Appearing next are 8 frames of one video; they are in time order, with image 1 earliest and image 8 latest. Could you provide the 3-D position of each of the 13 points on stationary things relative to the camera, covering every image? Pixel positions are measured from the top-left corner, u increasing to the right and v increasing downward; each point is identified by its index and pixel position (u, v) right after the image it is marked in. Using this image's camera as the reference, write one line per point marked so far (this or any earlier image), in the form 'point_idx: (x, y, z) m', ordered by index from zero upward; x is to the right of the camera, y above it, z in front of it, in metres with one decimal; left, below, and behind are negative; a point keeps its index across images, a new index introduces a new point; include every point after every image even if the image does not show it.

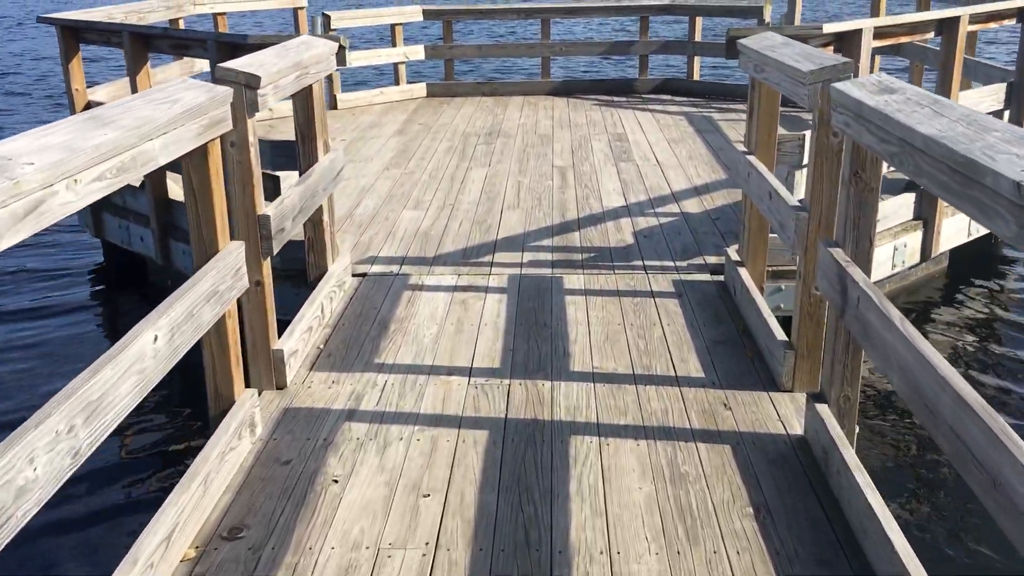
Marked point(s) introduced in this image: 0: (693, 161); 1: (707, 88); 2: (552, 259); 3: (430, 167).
0: (+1.2, +0.9, +5.8) m
1: (+1.9, +1.9, +8.1) m
2: (+0.2, +0.1, +4.1) m
3: (-0.6, +0.8, +5.9) m
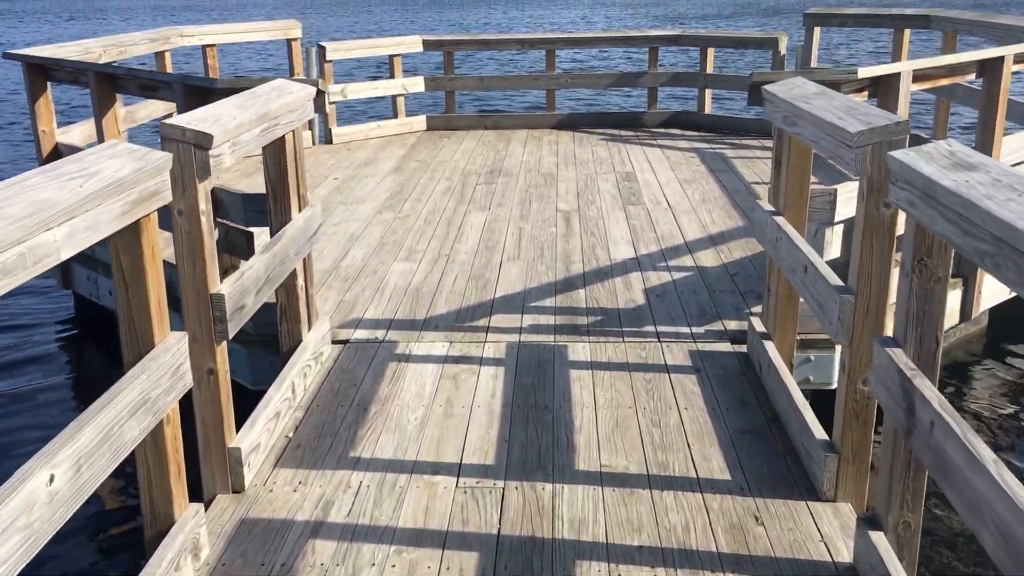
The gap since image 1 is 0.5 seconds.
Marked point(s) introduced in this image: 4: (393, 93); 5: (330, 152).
0: (+1.2, +0.5, +5.4) m
1: (+1.9, +1.5, +7.8) m
2: (+0.2, -0.2, +3.7) m
3: (-0.6, +0.5, +5.5) m
4: (-1.1, +1.8, +8.0) m
5: (-1.6, +1.2, +7.3) m
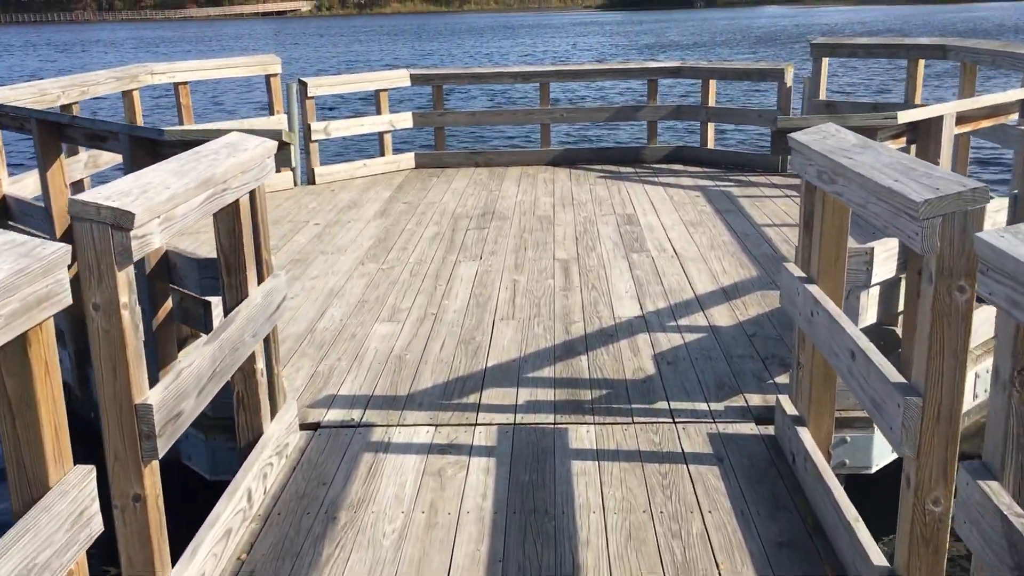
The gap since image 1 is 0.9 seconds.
0: (+1.2, +0.2, +5.0) m
1: (+1.8, +1.1, +7.4) m
2: (+0.2, -0.4, +3.3) m
3: (-0.6, +0.2, +5.1) m
4: (-1.2, +1.4, +7.6) m
5: (-1.6, +0.8, +6.9) m
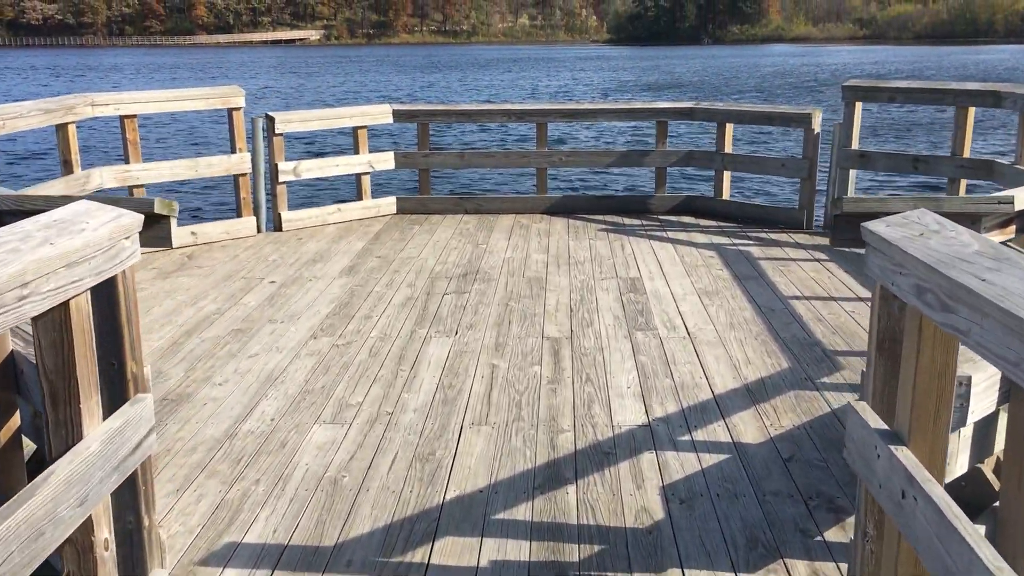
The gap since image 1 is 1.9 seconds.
0: (+1.1, -0.2, +4.2) m
1: (+1.8, +0.6, +6.6) m
2: (+0.1, -0.8, +2.4) m
3: (-0.7, -0.2, +4.3) m
4: (-1.2, +0.9, +6.8) m
5: (-1.7, +0.3, +6.1) m
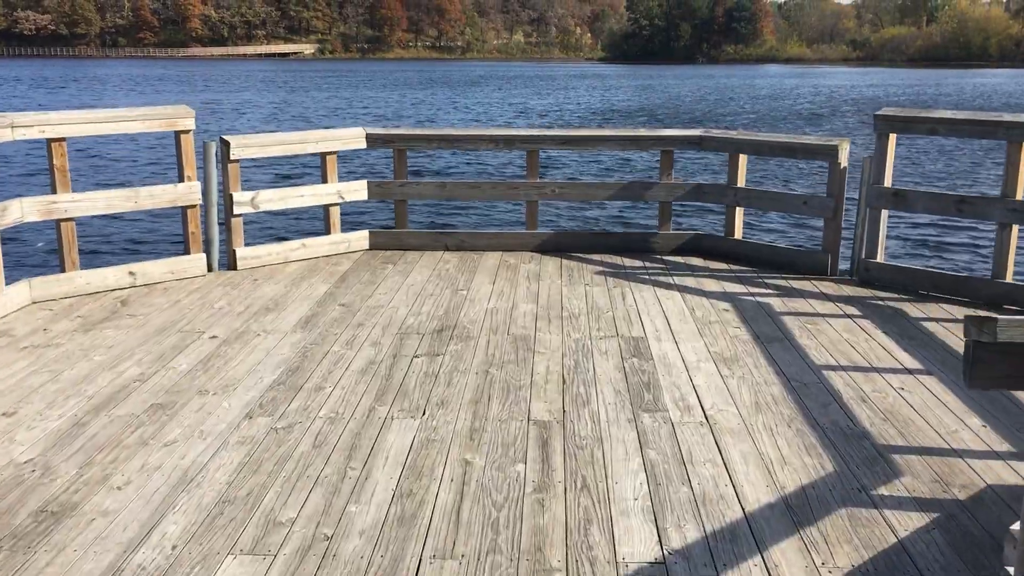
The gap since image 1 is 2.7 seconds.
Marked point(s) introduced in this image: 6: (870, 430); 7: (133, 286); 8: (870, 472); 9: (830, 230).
0: (+1.0, -0.5, +3.4) m
1: (+1.7, +0.2, +5.9) m
2: (0.0, -1.0, +1.6) m
3: (-0.8, -0.5, +3.5) m
4: (-1.3, +0.6, +6.1) m
5: (-1.8, 0.0, +5.4) m
6: (+1.4, -0.6, +3.3) m
7: (-2.3, 0.0, +5.3) m
8: (+1.3, -0.6, +3.0) m
9: (+2.1, +0.4, +5.6) m
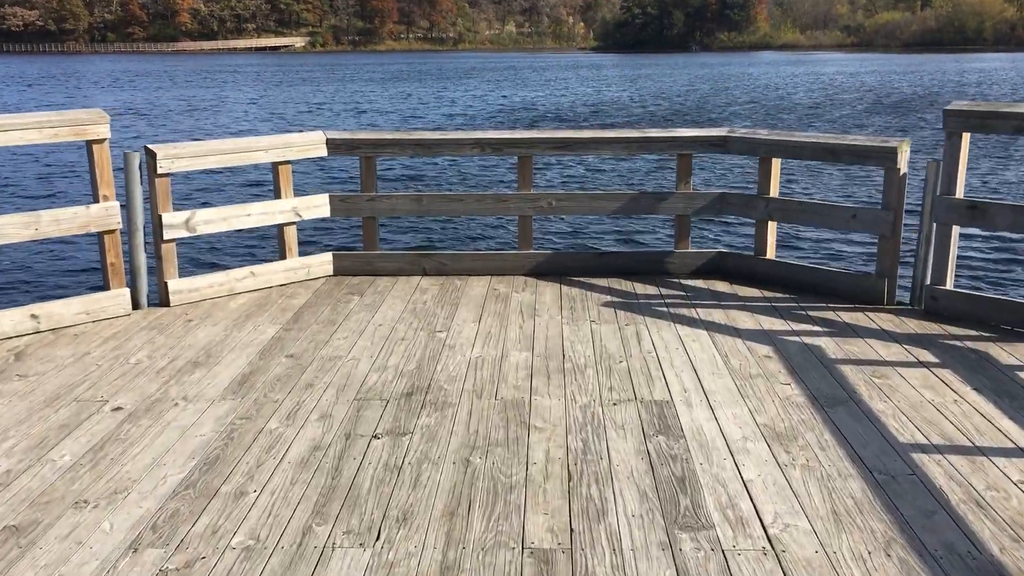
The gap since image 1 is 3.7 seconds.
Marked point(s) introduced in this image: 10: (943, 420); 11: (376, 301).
0: (+1.0, -0.7, +2.5) m
1: (+1.6, +0.1, +4.9) m
2: (0.0, -1.3, +0.7) m
3: (-0.8, -0.7, +2.6) m
4: (-1.4, +0.4, +5.1) m
5: (-1.8, -0.2, +4.4) m
6: (+1.4, -0.8, +2.4) m
7: (-2.4, -0.2, +4.3) m
8: (+1.2, -0.9, +2.1) m
9: (+2.0, +0.2, +4.6) m
10: (+1.6, -0.5, +3.2) m
11: (-0.8, -0.1, +4.9) m
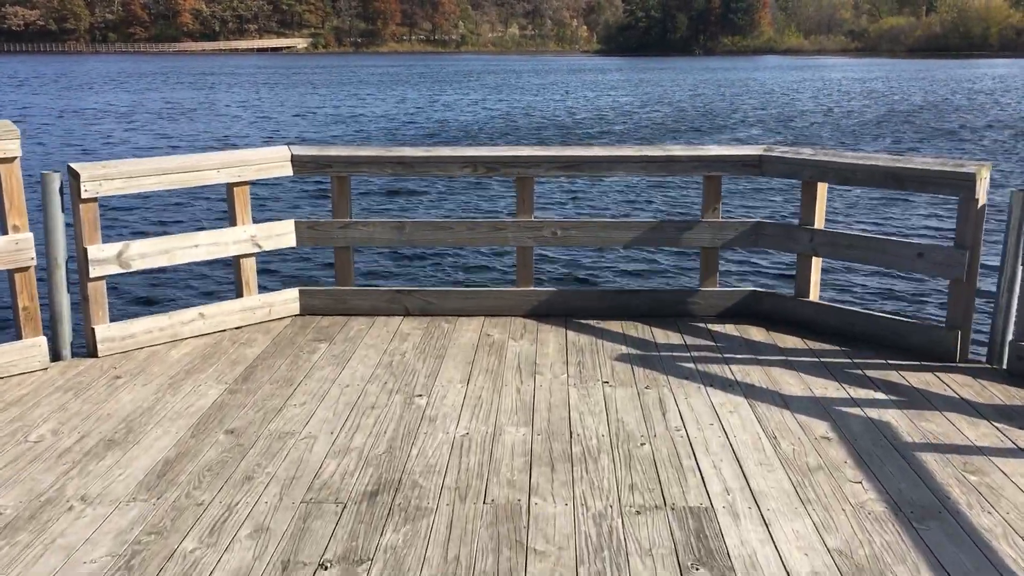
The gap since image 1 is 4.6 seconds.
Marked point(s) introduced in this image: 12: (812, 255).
0: (+1.0, -1.0, +1.7) m
1: (+1.6, -0.2, +4.1) m
2: (-0.1, -1.5, -0.1) m
3: (-0.8, -1.0, +1.8) m
4: (-1.4, +0.2, +4.3) m
5: (-1.9, -0.4, +3.6) m
6: (+1.3, -1.0, +1.6) m
7: (-2.4, -0.4, +3.5) m
8: (+1.2, -1.1, +1.3) m
9: (+2.0, 0.0, +3.8) m
10: (+1.6, -0.7, +2.4) m
11: (-0.8, -0.3, +4.1) m
12: (+1.5, +0.2, +4.2) m
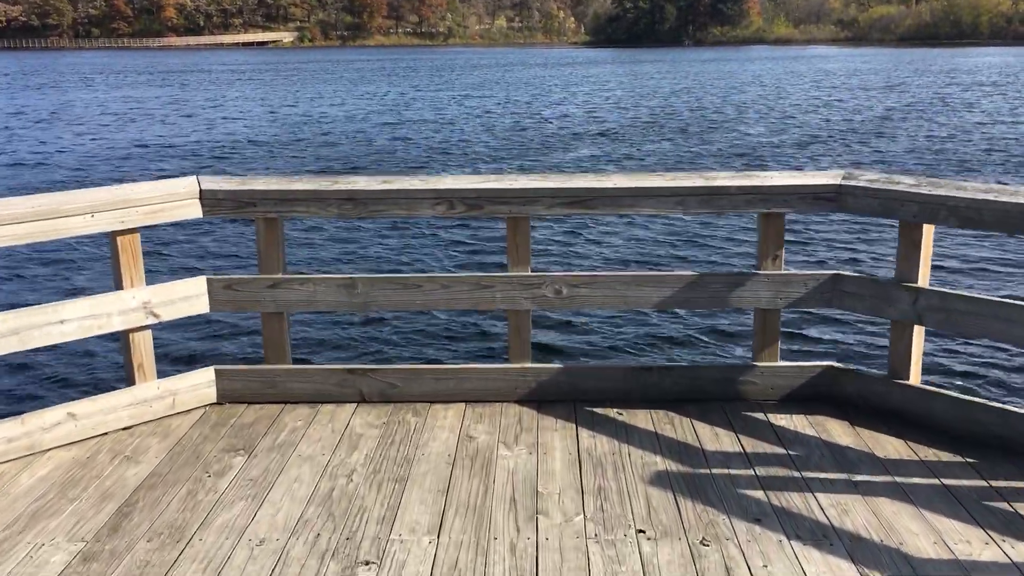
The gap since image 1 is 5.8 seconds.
0: (+1.0, -1.3, +0.5) m
1: (+1.6, -0.5, +2.9) m
2: (0.0, -1.8, -1.3) m
3: (-0.8, -1.3, +0.6) m
4: (-1.4, -0.1, +3.1) m
5: (-1.9, -0.8, +2.4) m
6: (+1.3, -1.3, +0.4) m
7: (-2.4, -0.8, +2.3) m
8: (+1.2, -1.4, +0.1) m
9: (+2.0, -0.3, +2.7) m
10: (+1.6, -1.0, +1.3) m
11: (-0.8, -0.6, +2.9) m
12: (+1.4, -0.1, +3.0) m
